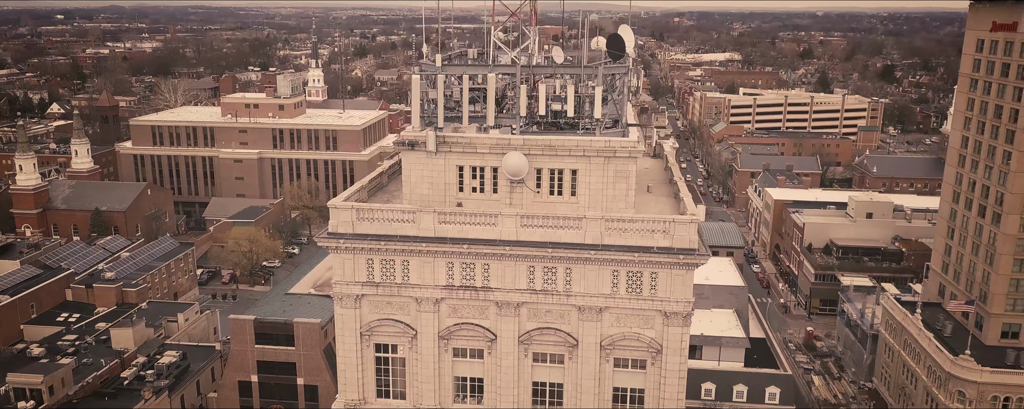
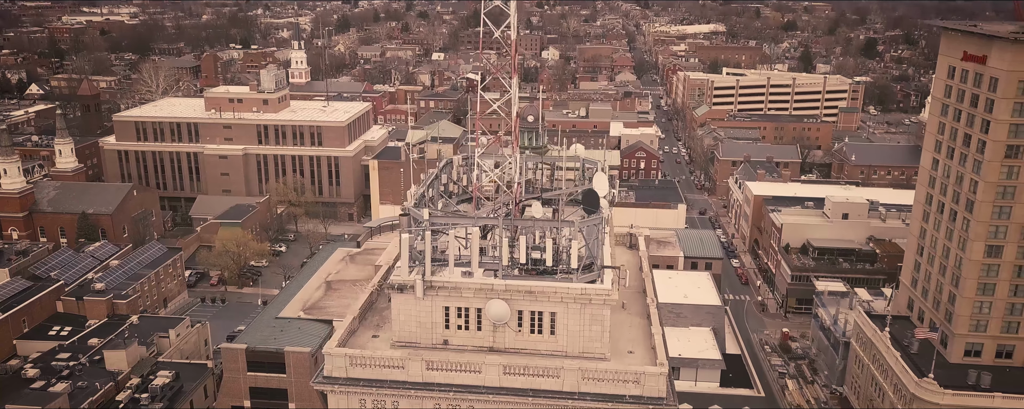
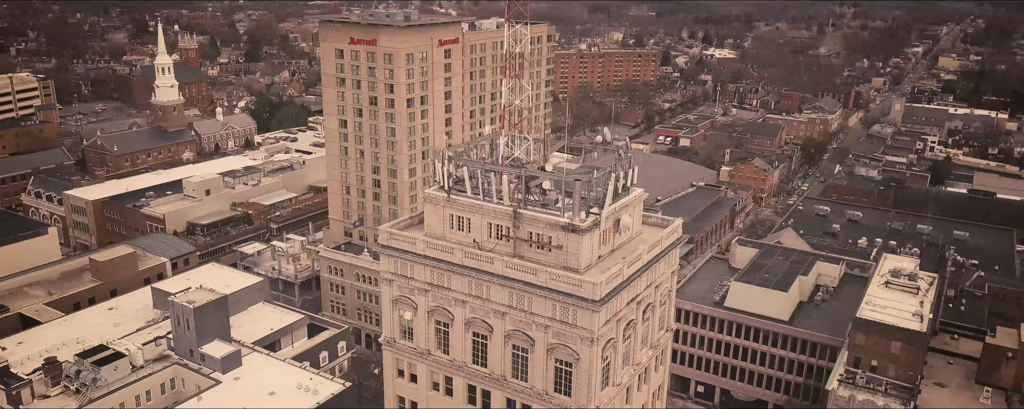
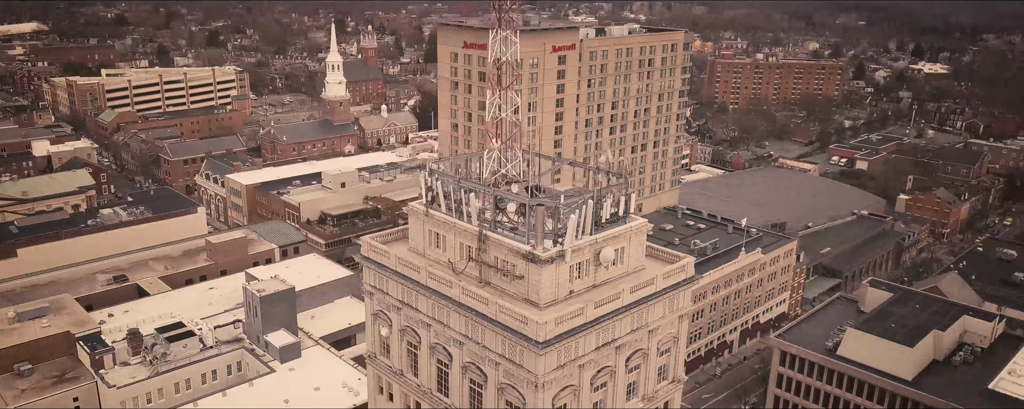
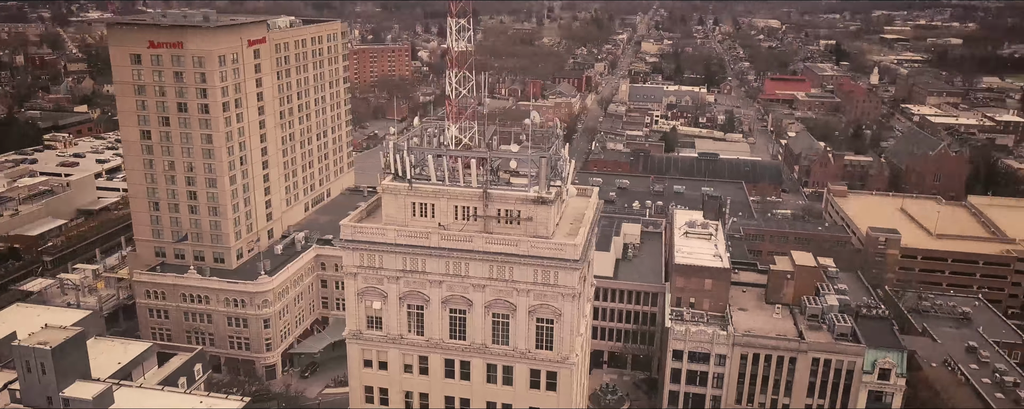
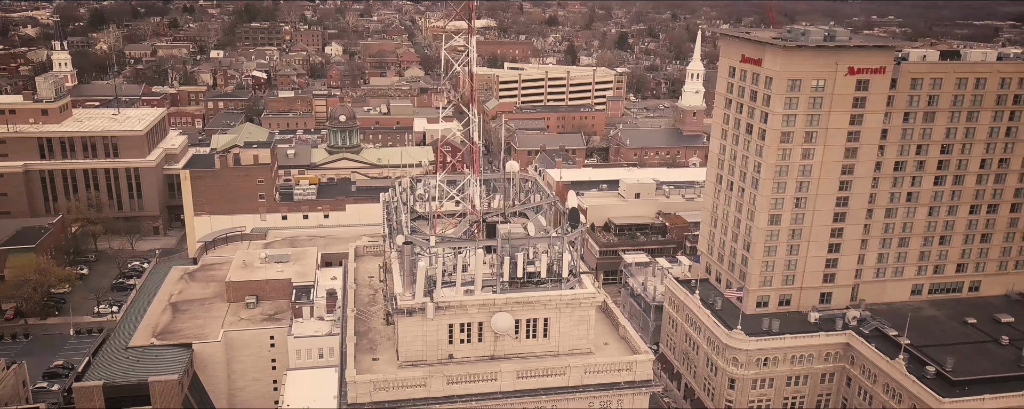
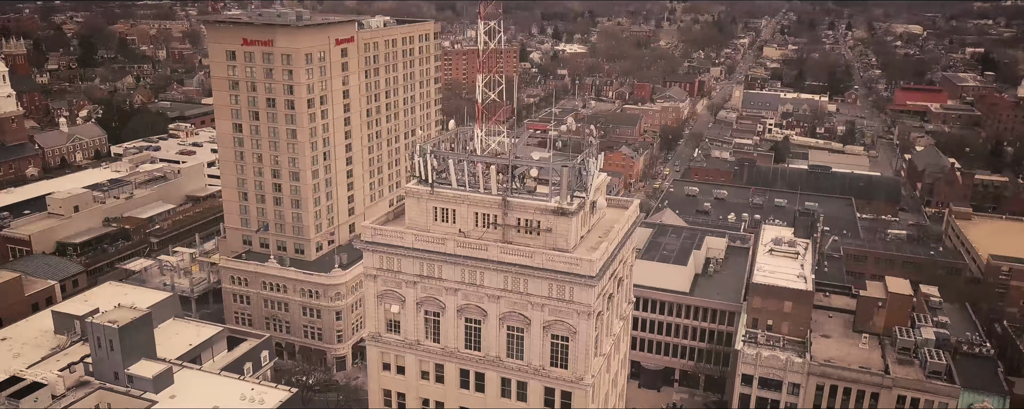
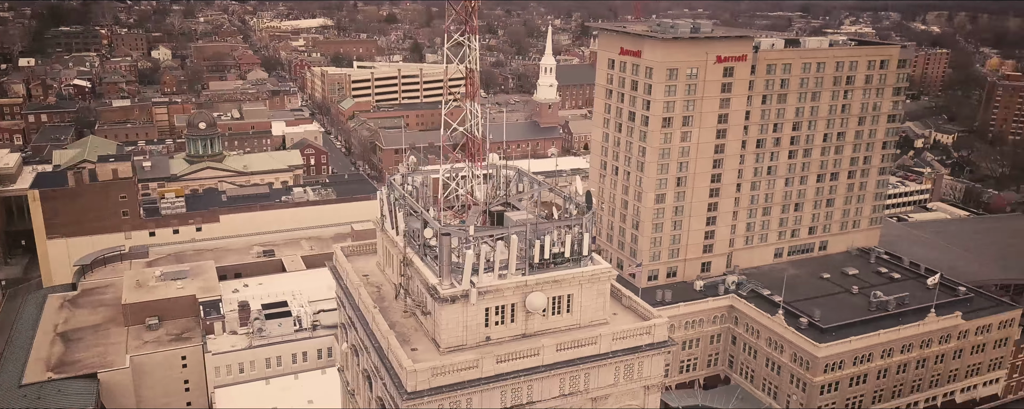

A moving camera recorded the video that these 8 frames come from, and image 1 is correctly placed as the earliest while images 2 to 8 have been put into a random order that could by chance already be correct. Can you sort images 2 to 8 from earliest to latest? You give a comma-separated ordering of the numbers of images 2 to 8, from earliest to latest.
2, 6, 8, 4, 3, 7, 5
